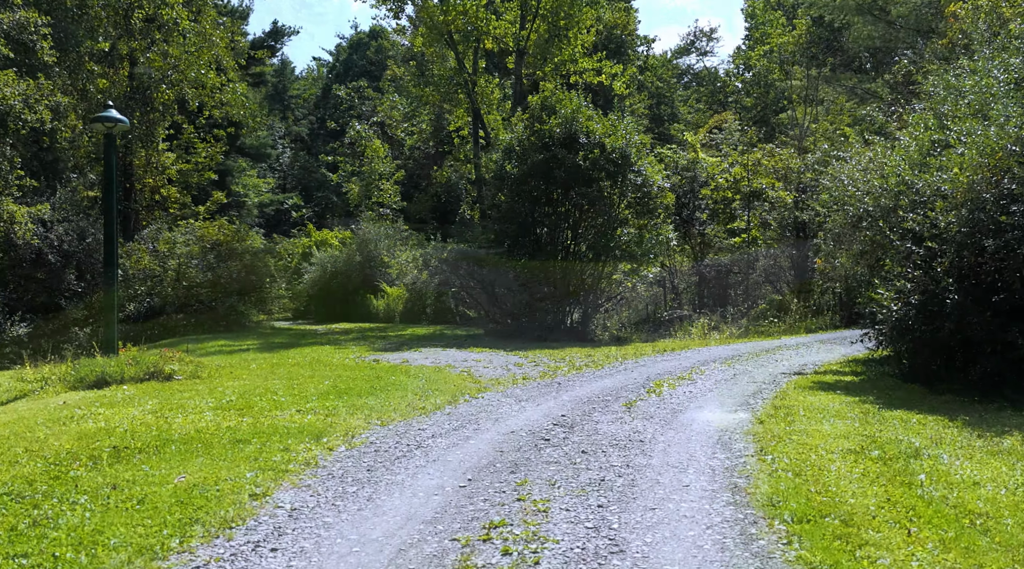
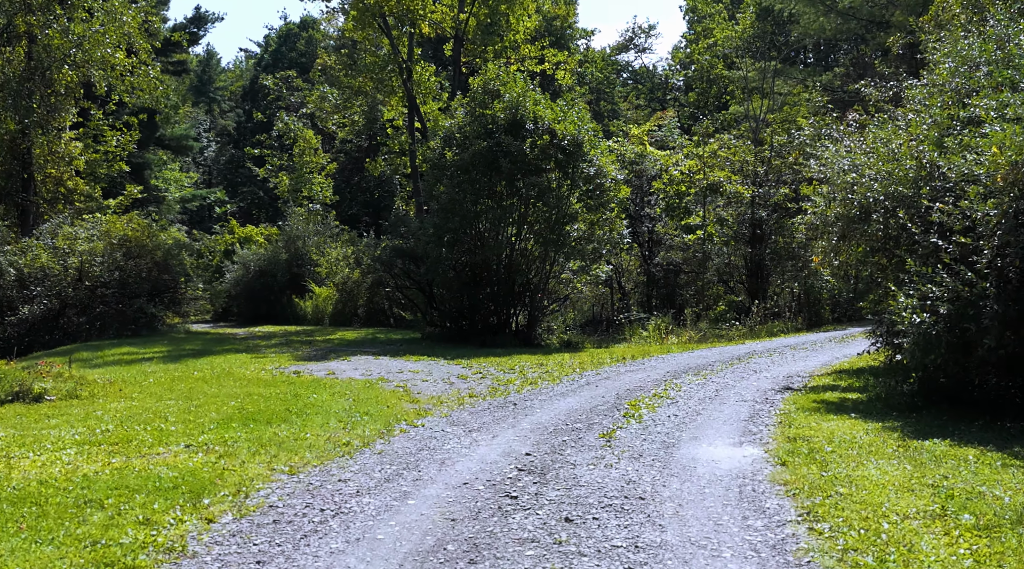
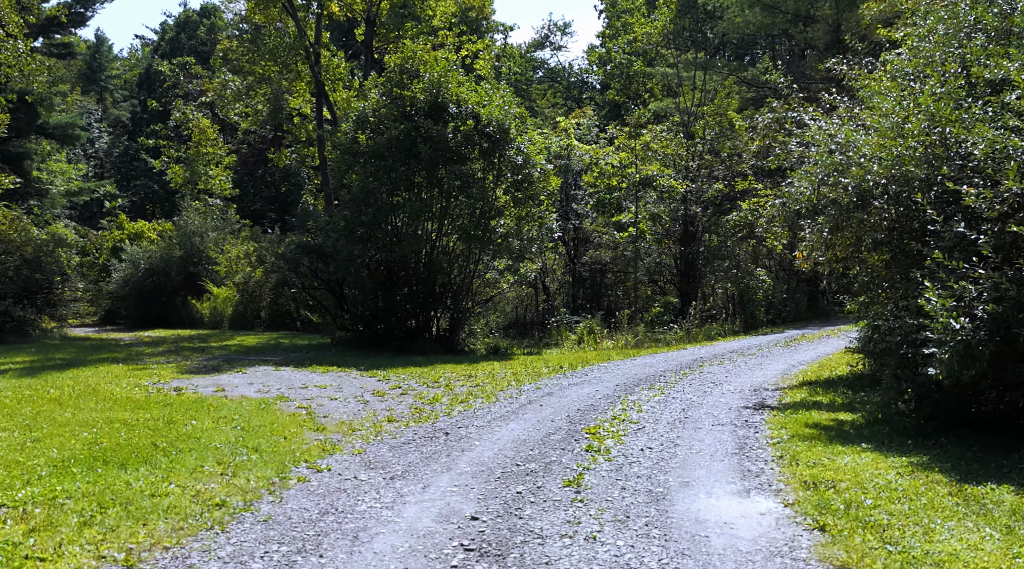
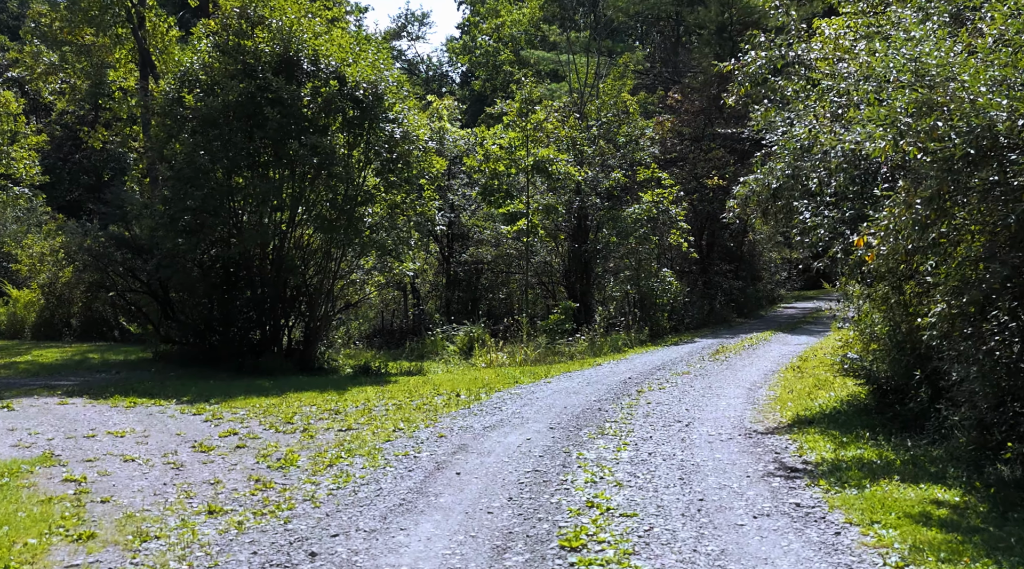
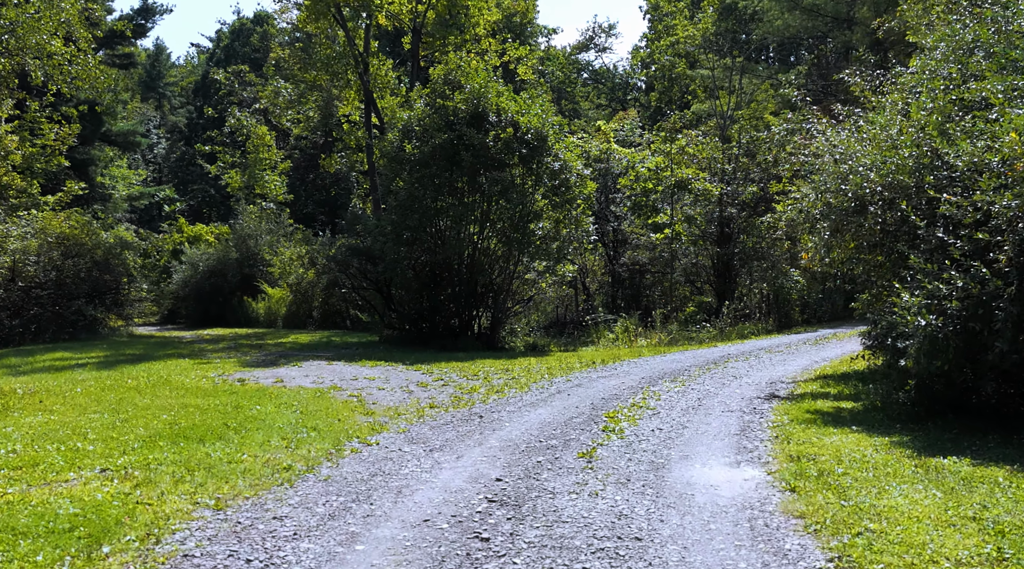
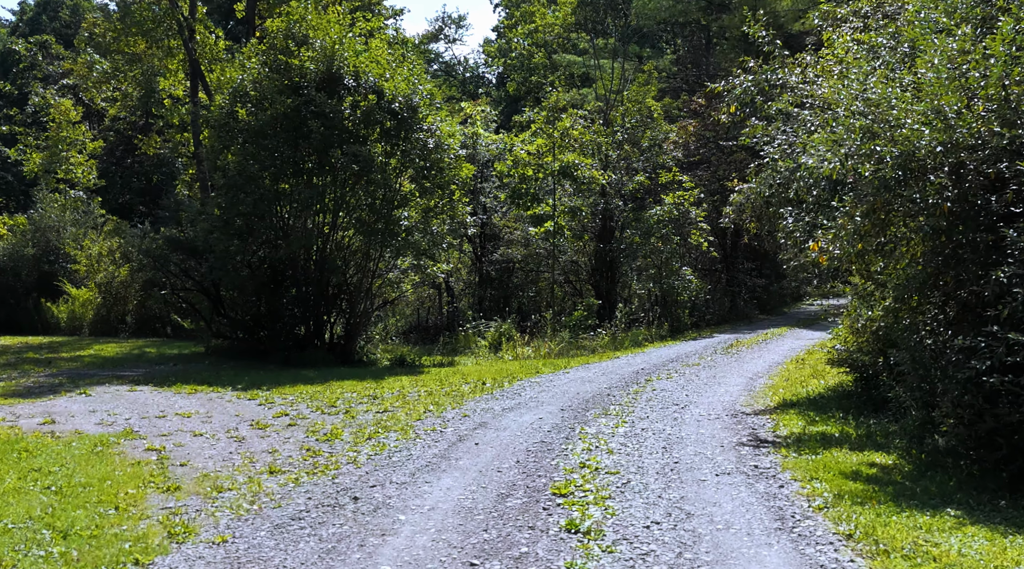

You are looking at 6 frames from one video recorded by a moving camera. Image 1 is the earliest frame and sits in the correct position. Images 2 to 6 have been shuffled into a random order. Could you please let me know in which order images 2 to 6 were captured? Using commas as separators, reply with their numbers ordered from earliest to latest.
2, 5, 3, 6, 4
